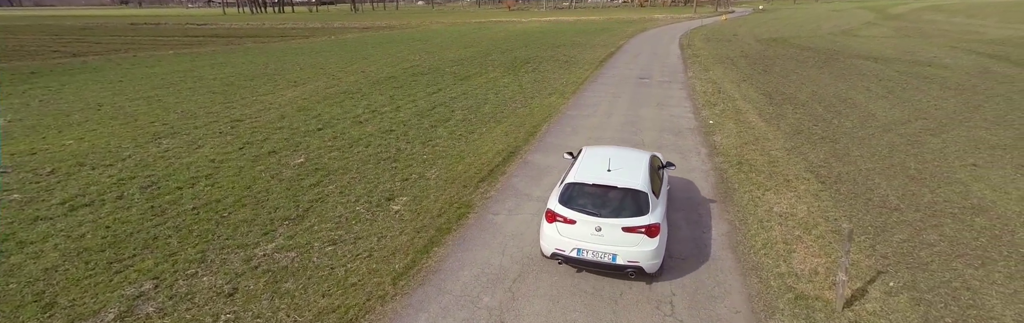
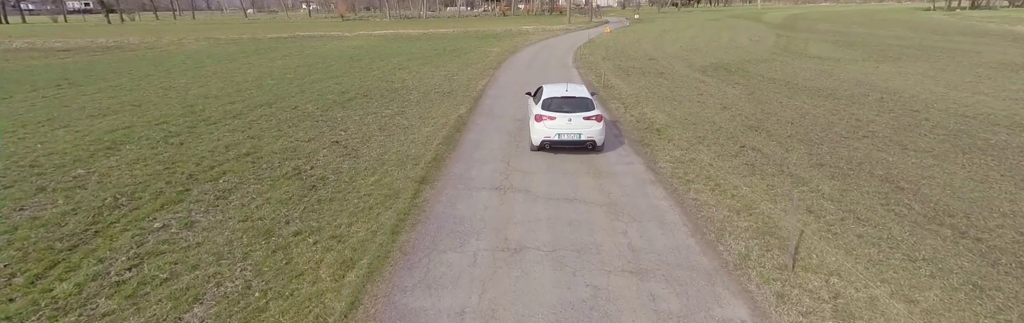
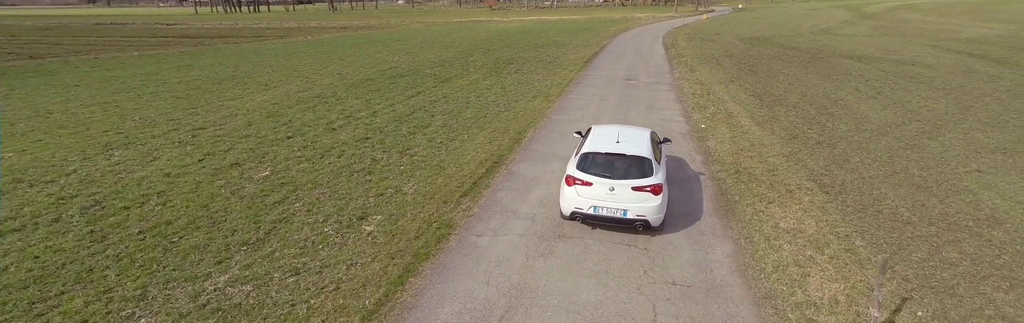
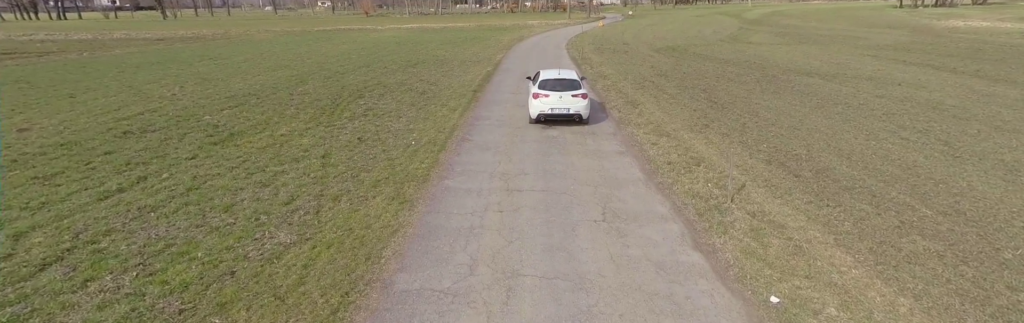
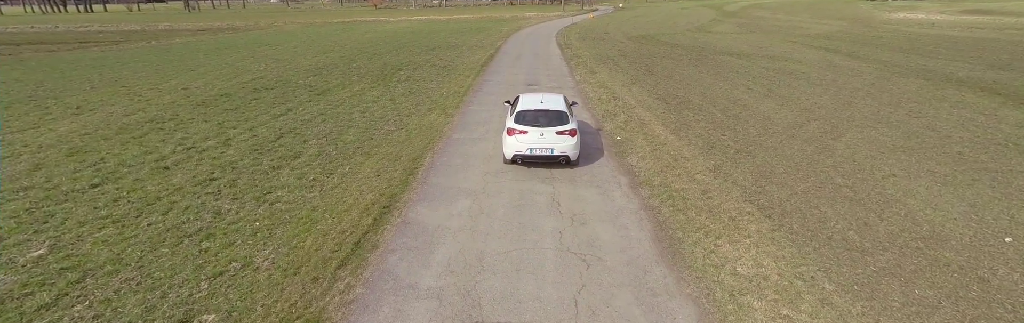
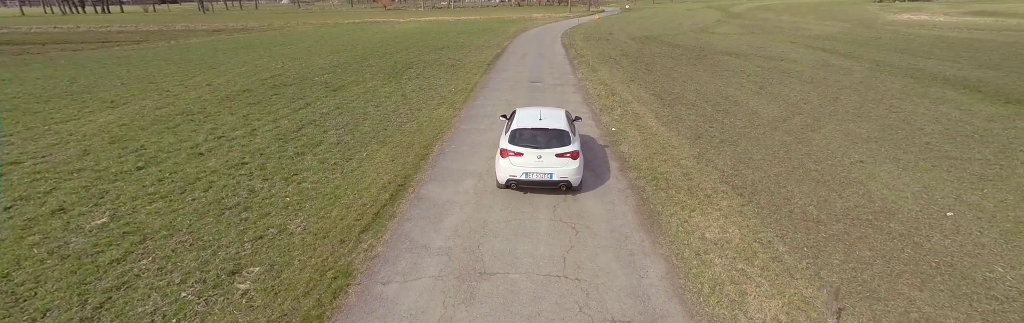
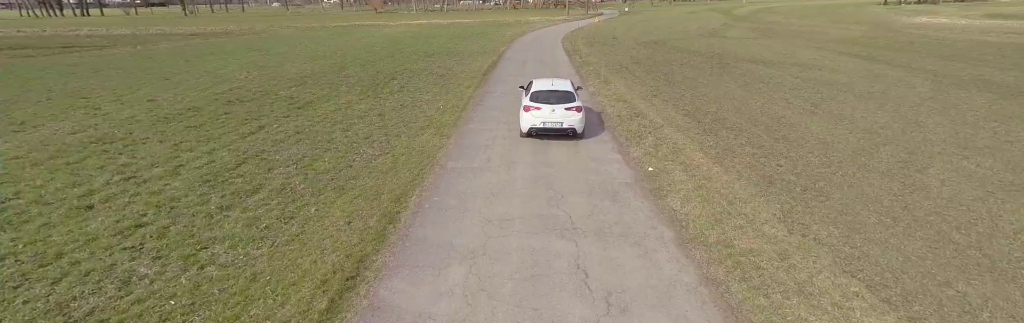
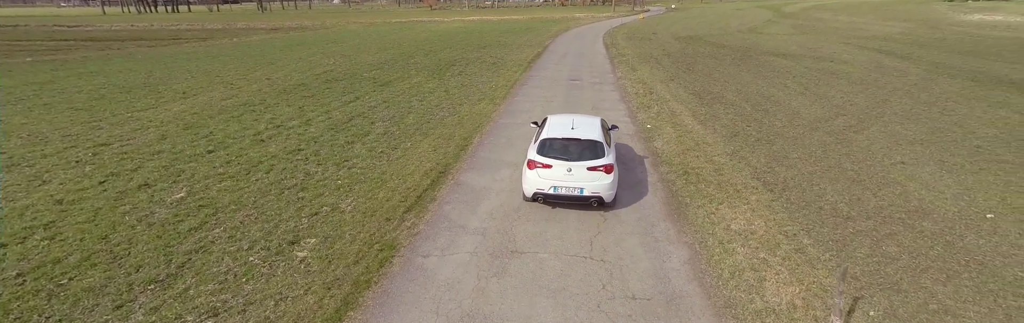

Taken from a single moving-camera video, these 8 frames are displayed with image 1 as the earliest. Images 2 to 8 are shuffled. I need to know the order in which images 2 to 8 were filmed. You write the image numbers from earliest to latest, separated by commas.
3, 8, 6, 5, 7, 4, 2
